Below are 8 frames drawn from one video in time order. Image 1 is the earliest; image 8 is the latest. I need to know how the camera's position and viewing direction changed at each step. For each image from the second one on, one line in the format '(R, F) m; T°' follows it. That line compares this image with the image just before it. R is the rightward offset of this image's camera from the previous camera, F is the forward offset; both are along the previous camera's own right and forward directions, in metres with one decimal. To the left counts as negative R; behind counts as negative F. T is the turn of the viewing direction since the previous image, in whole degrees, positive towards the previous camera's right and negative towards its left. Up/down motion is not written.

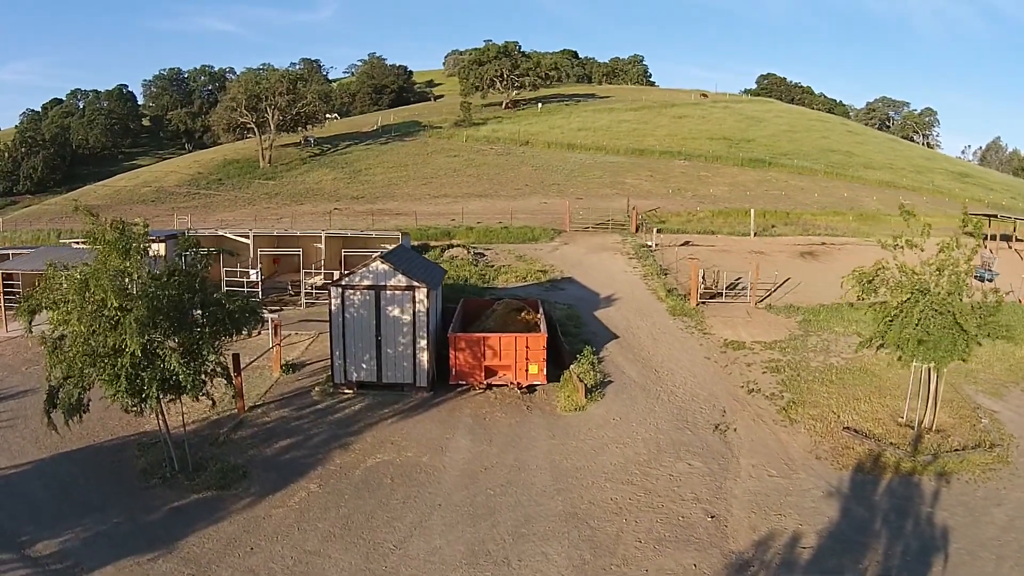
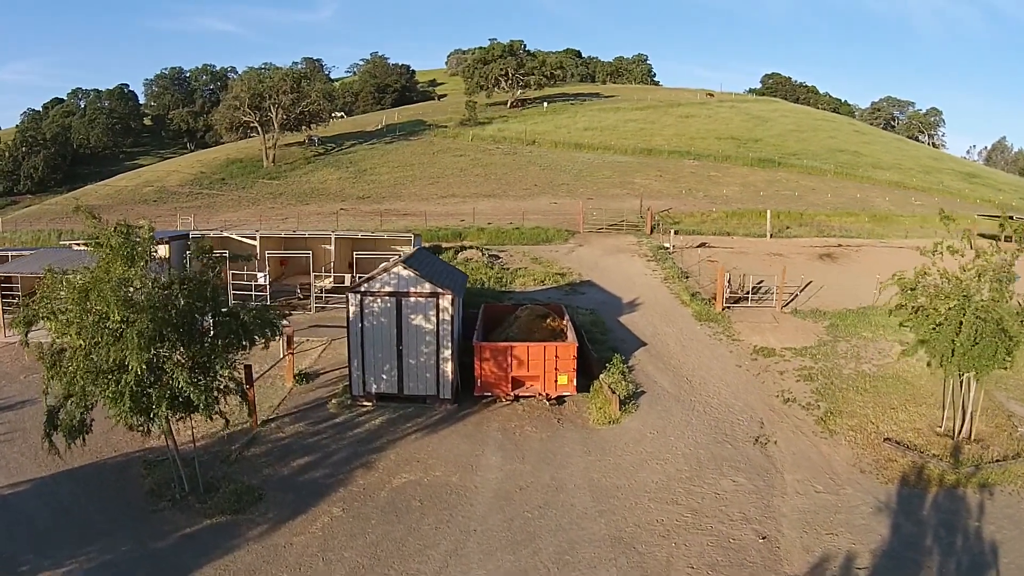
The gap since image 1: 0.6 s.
(-1.2, +1.2) m; +1°
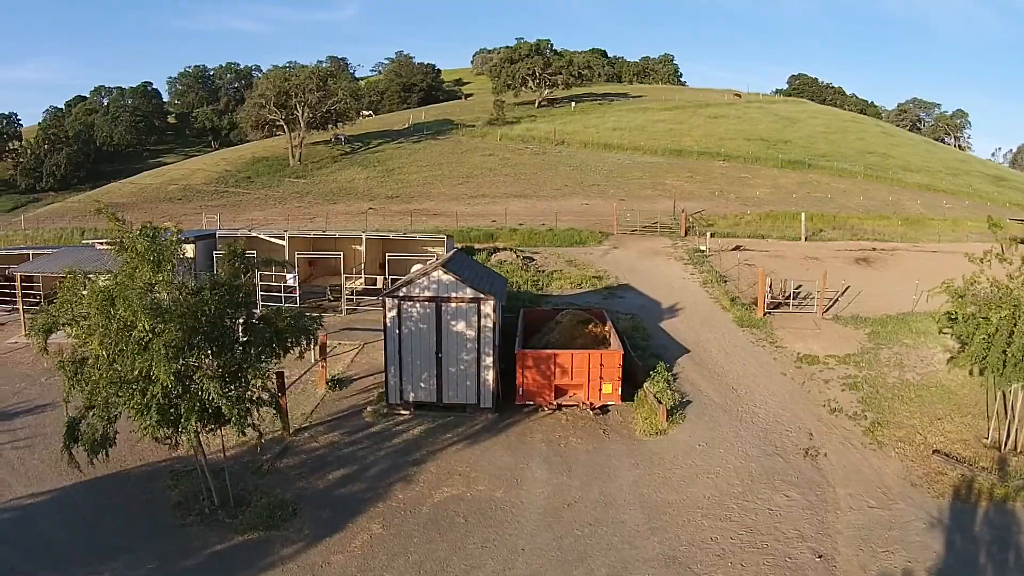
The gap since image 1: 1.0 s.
(-0.9, +0.8) m; 0°
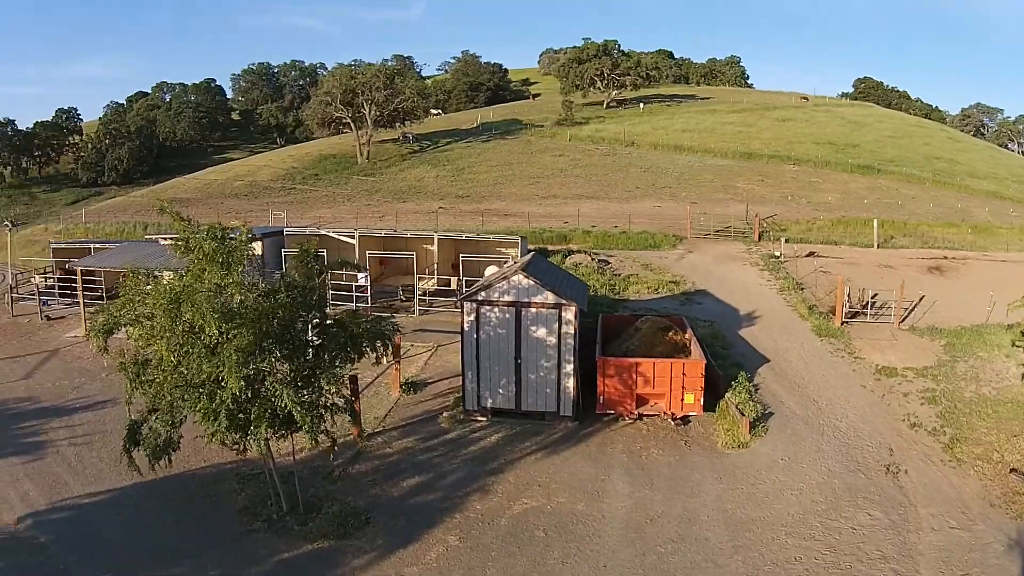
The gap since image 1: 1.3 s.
(-1.2, +0.6) m; -2°
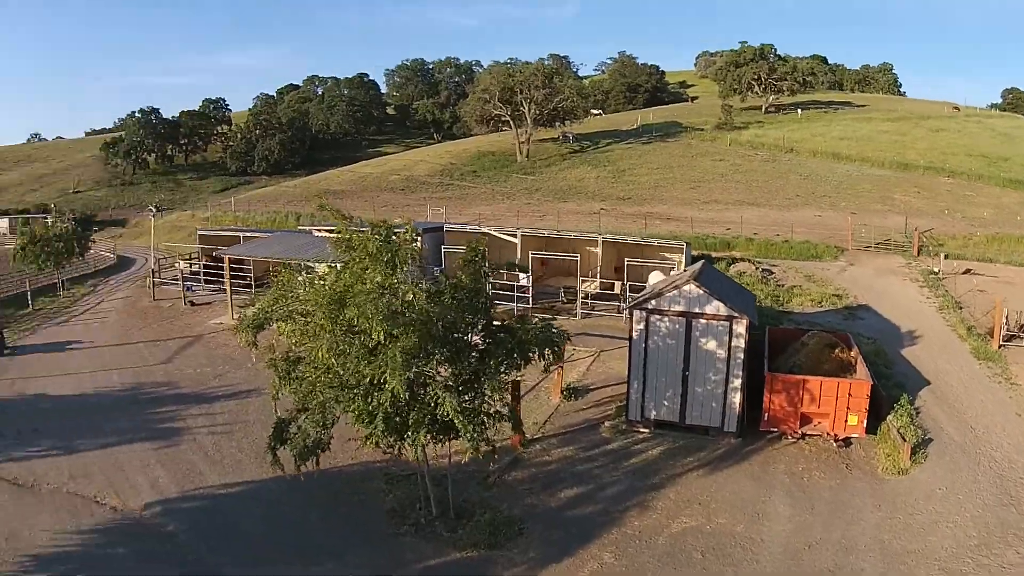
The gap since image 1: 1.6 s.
(-2.3, +0.5) m; -4°
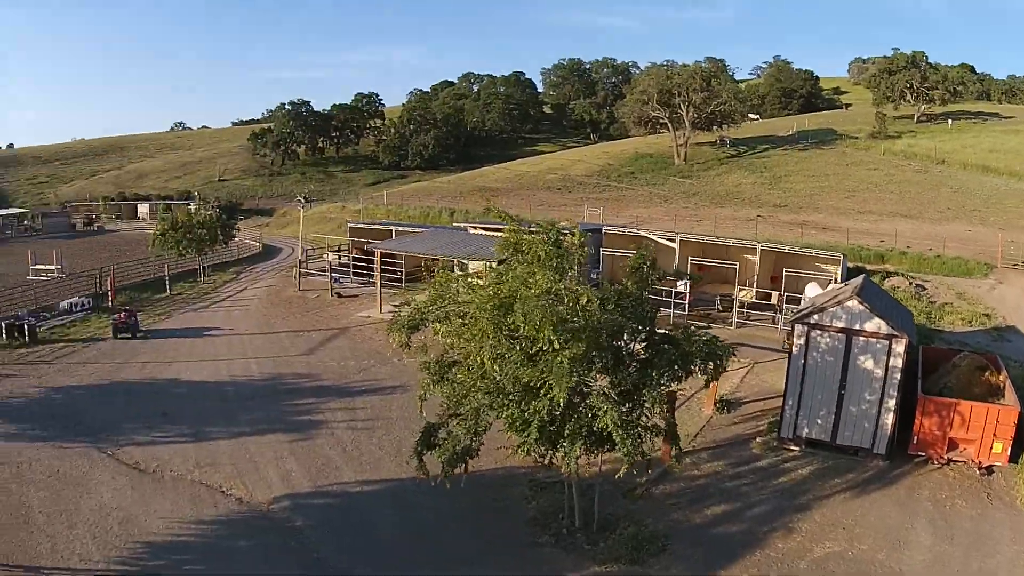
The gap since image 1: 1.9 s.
(-1.1, +0.2) m; -6°
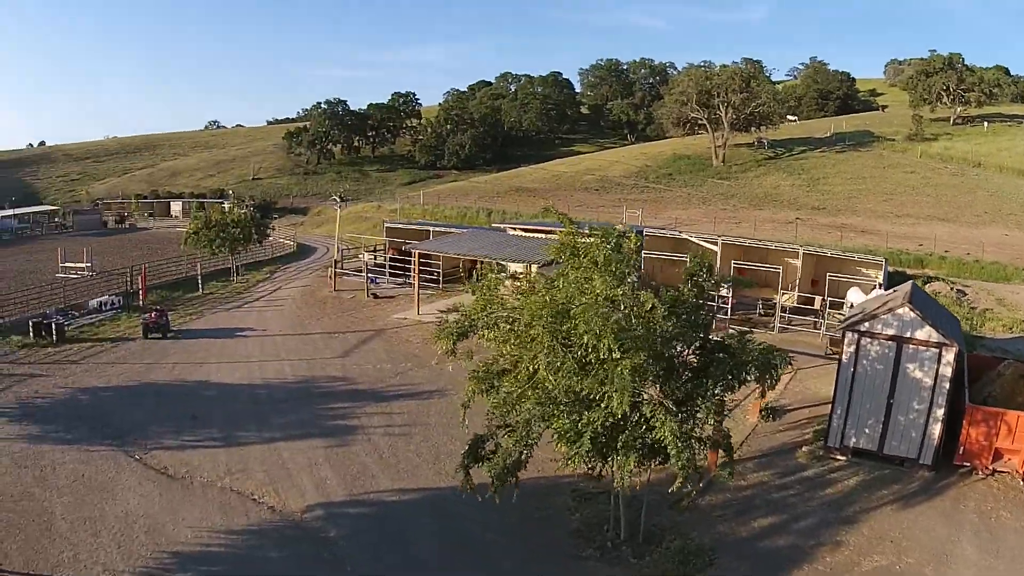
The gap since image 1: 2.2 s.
(-0.1, +0.2) m; -2°
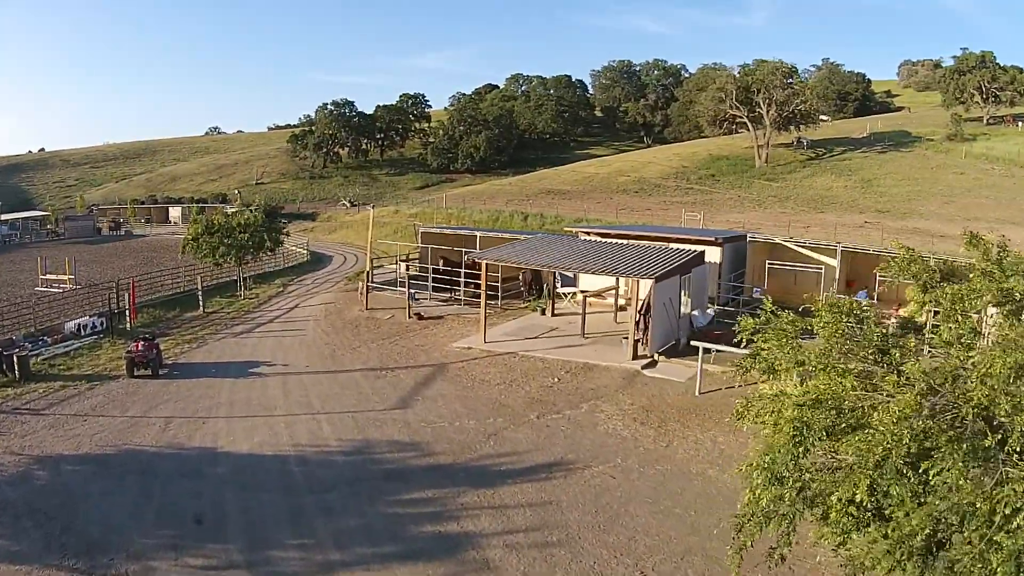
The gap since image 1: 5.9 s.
(-0.9, +1.9) m; 0°
